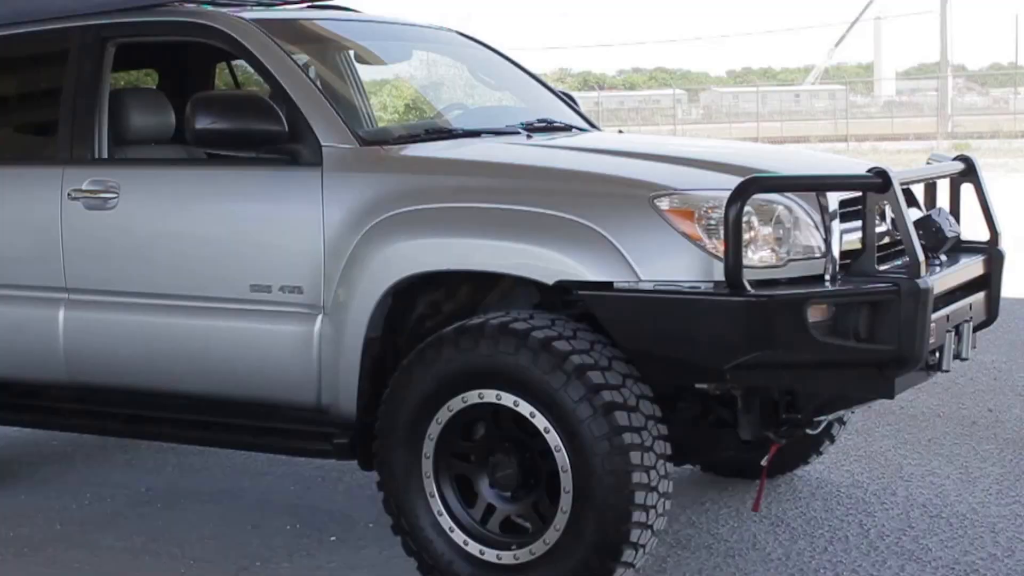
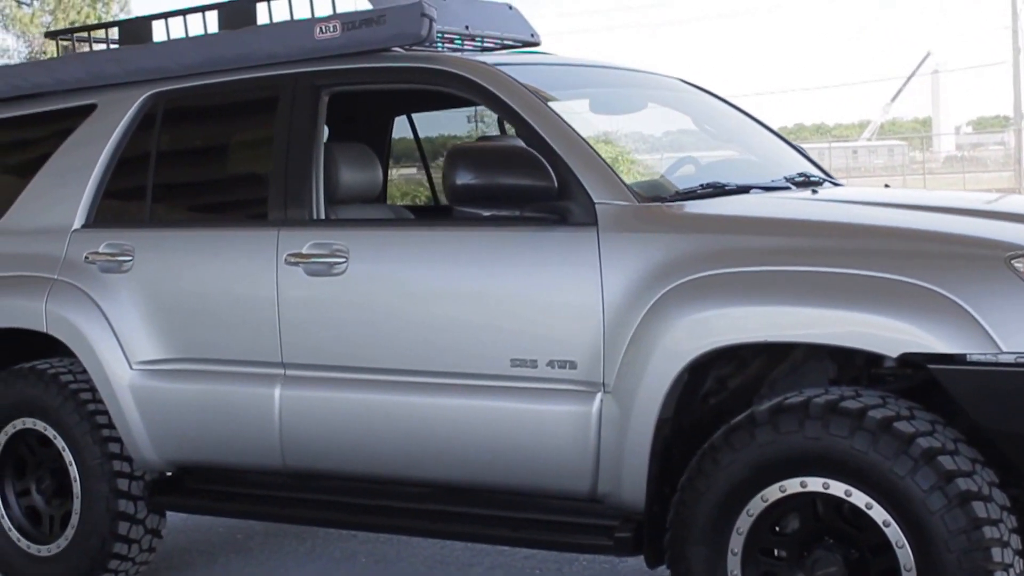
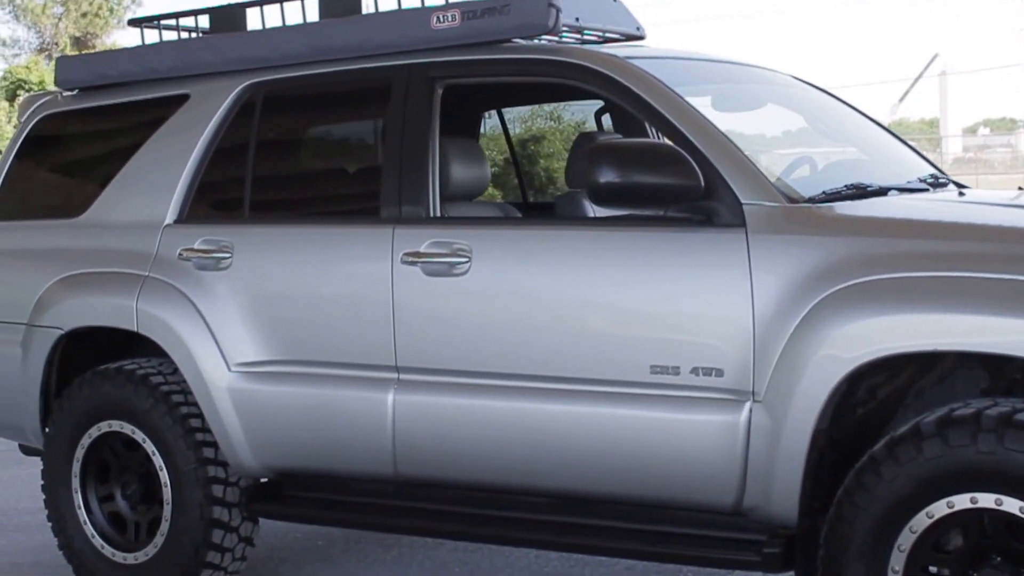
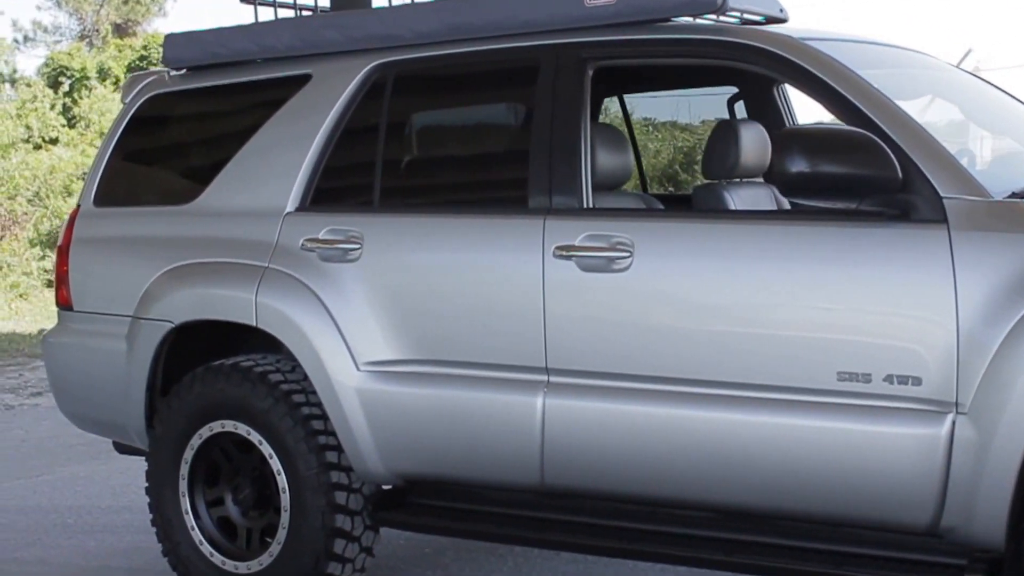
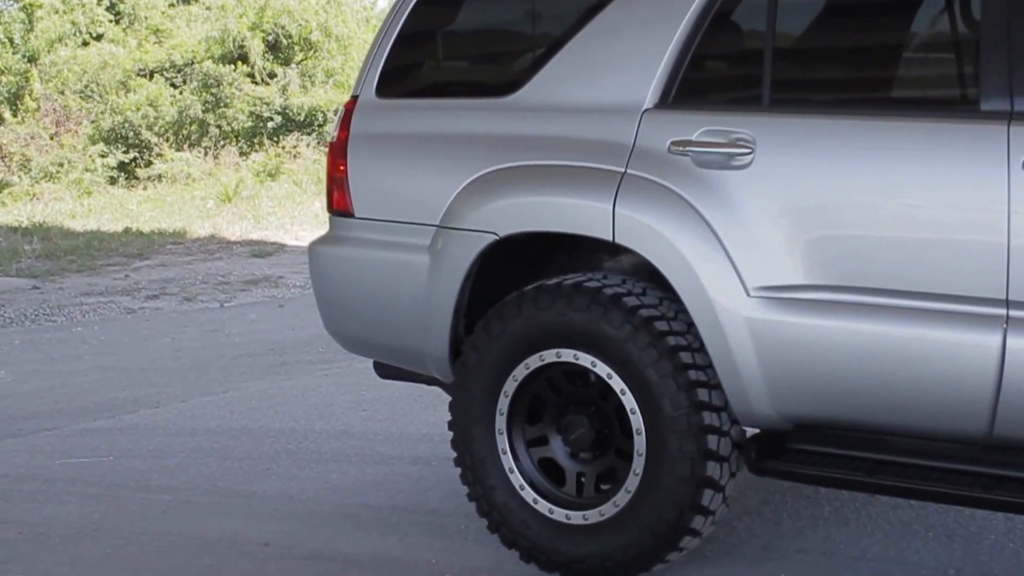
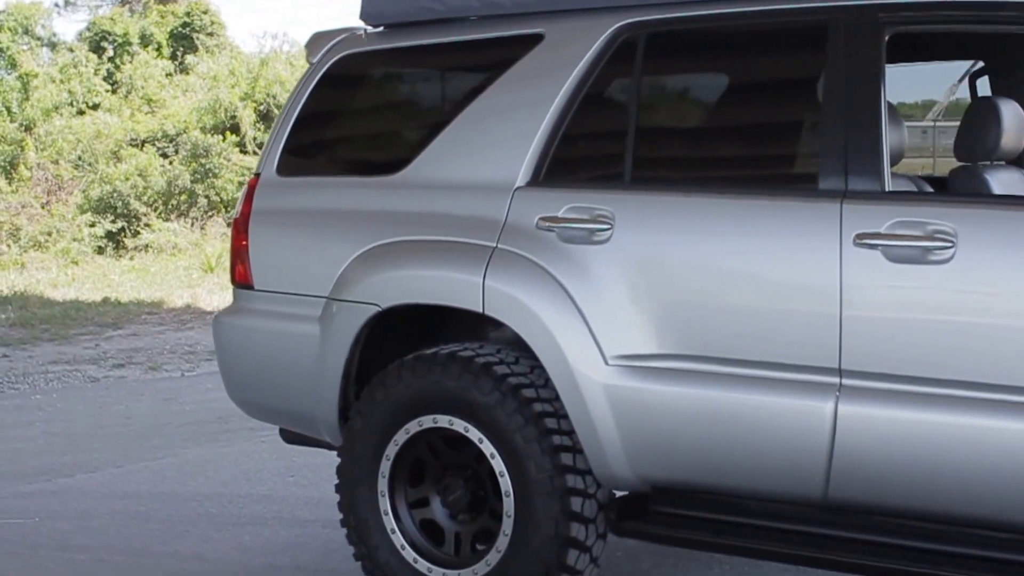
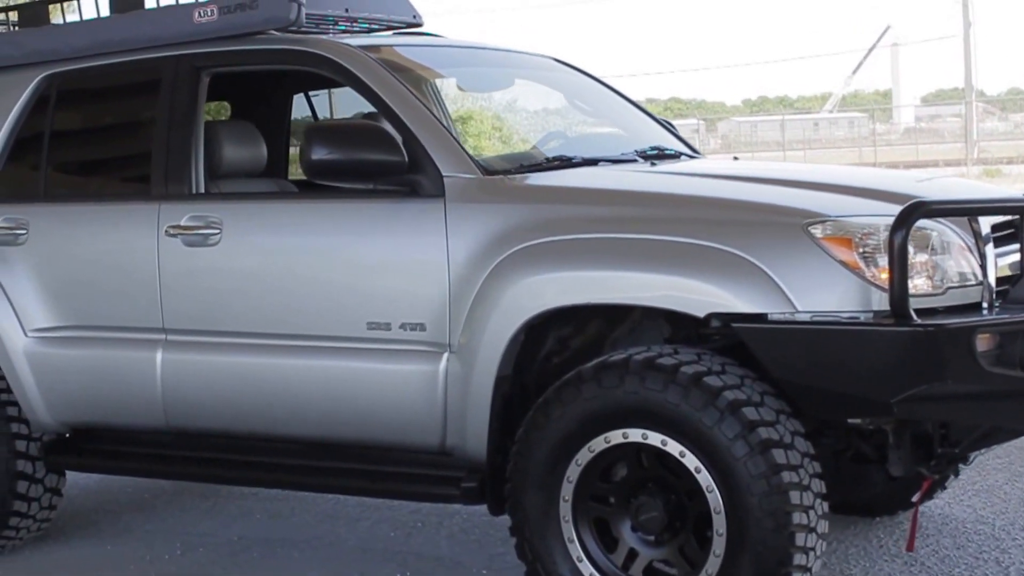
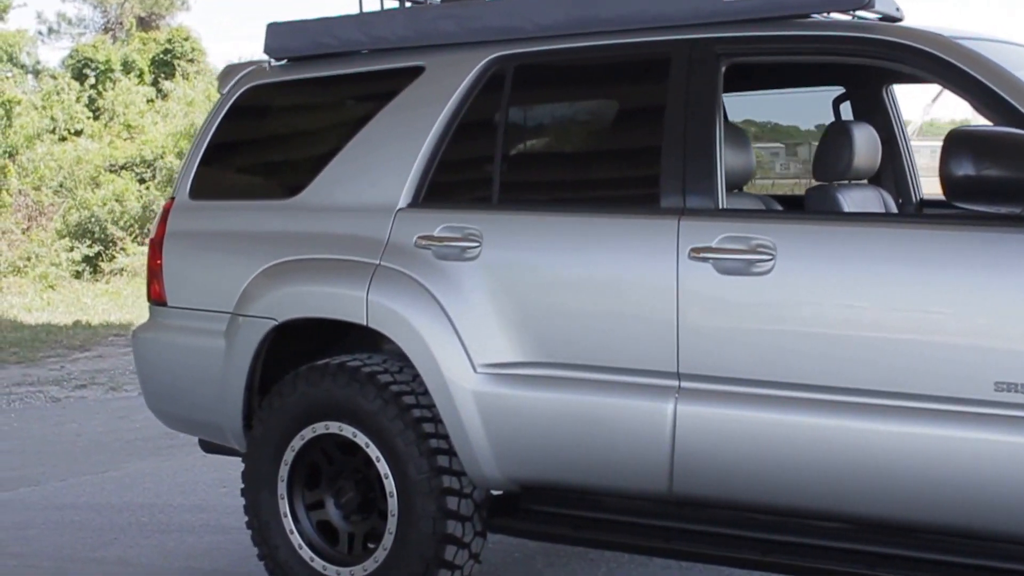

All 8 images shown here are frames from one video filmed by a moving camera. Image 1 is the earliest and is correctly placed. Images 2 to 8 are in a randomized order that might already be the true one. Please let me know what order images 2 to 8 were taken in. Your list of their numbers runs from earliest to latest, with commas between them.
7, 2, 3, 4, 8, 6, 5
